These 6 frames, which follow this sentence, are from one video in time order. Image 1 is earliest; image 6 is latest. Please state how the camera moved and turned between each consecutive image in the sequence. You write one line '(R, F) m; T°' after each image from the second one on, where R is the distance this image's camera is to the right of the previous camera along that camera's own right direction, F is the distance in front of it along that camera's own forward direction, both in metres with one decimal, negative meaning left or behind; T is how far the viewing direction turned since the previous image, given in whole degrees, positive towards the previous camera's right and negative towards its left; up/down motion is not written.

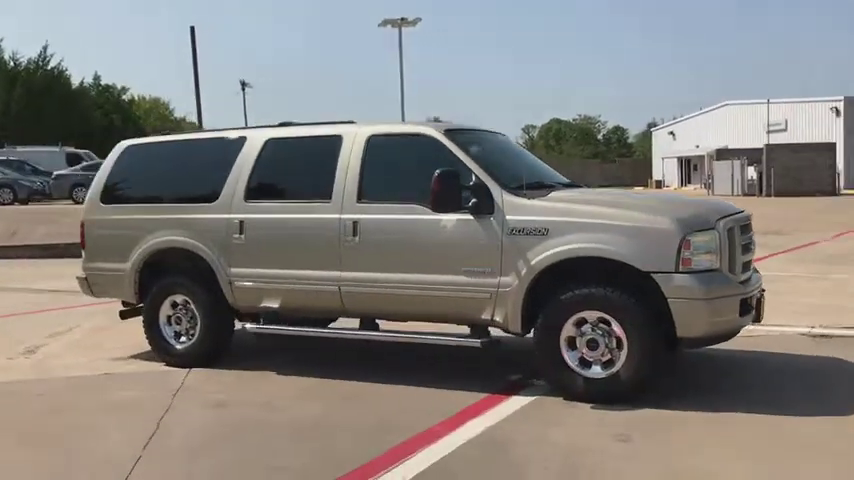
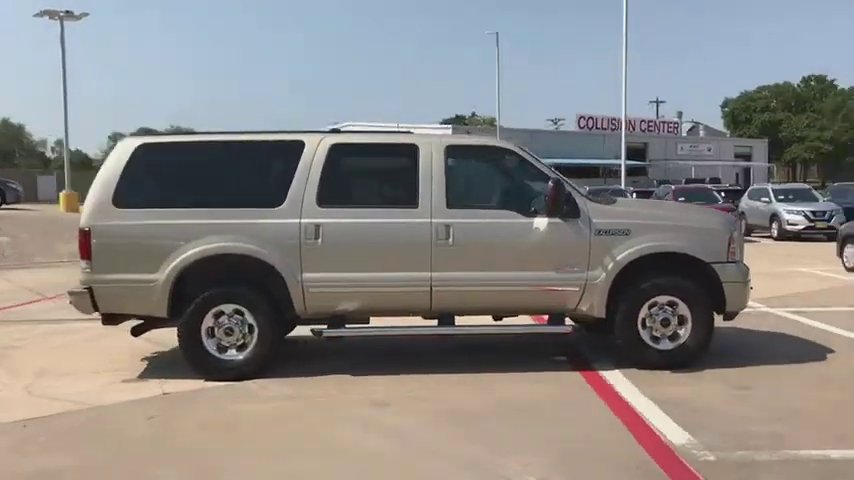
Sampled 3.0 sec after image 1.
(-4.2, +0.5) m; +30°
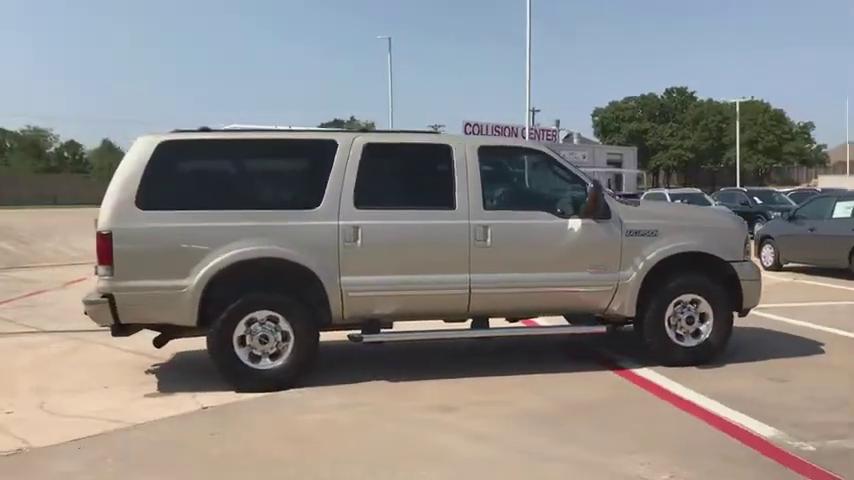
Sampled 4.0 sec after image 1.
(-1.4, +0.2) m; +9°
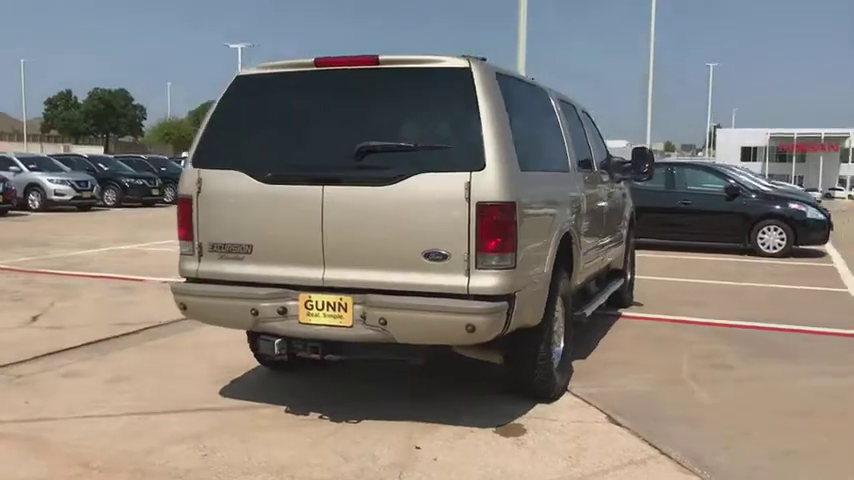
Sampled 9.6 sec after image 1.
(-0.4, +0.1) m; 0°
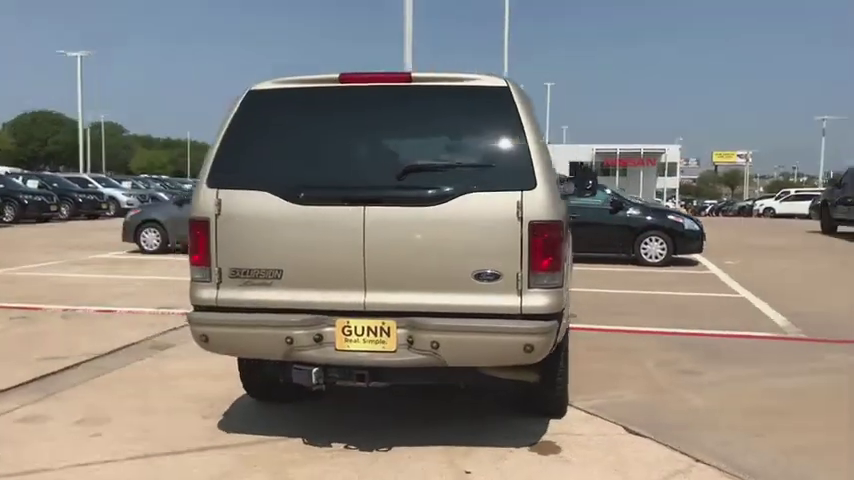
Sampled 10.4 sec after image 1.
(-1.6, +0.3) m; +12°
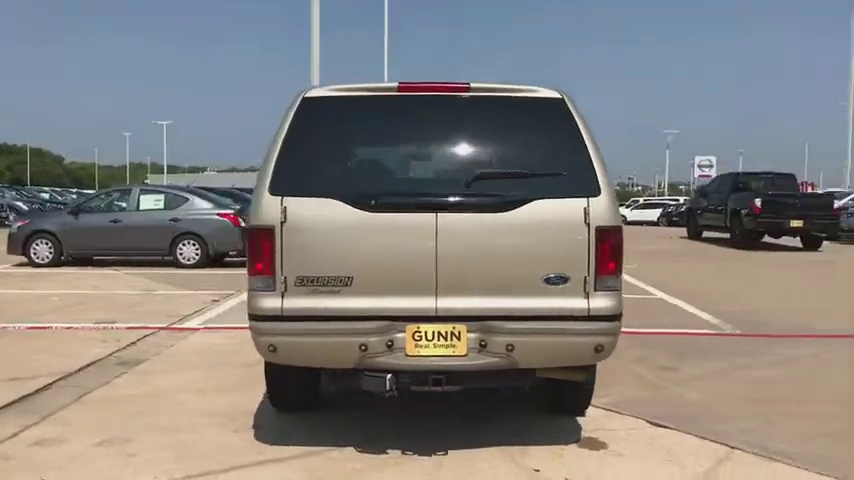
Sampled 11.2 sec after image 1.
(-1.7, 0.0) m; +10°
